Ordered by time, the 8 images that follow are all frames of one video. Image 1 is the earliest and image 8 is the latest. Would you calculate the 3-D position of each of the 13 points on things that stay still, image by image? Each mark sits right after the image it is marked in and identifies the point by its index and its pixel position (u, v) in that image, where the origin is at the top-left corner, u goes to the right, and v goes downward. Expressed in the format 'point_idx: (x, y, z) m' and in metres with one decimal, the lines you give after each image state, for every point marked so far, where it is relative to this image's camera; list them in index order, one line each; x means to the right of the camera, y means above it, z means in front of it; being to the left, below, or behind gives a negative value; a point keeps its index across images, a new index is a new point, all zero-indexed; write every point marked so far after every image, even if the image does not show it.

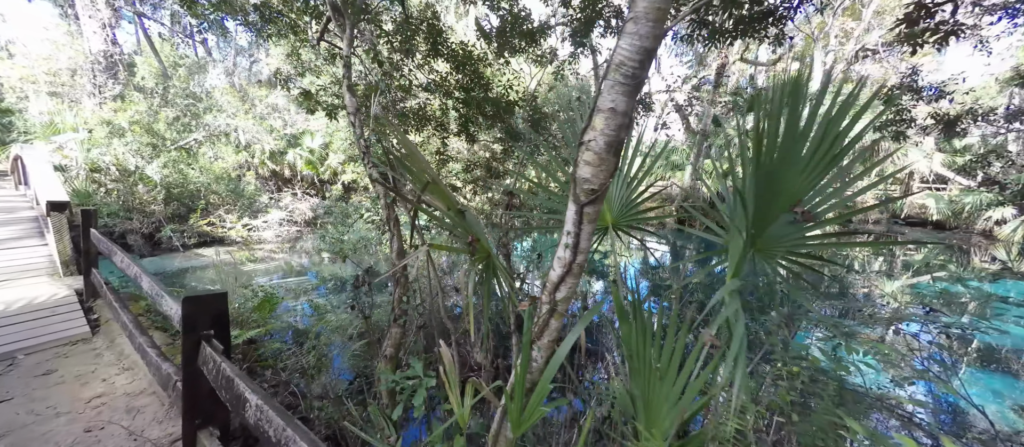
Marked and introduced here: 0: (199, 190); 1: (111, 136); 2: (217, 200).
0: (-7.3, +0.8, +8.7) m
1: (-8.2, +1.8, +7.7) m
2: (-7.1, +0.6, +9.0) m
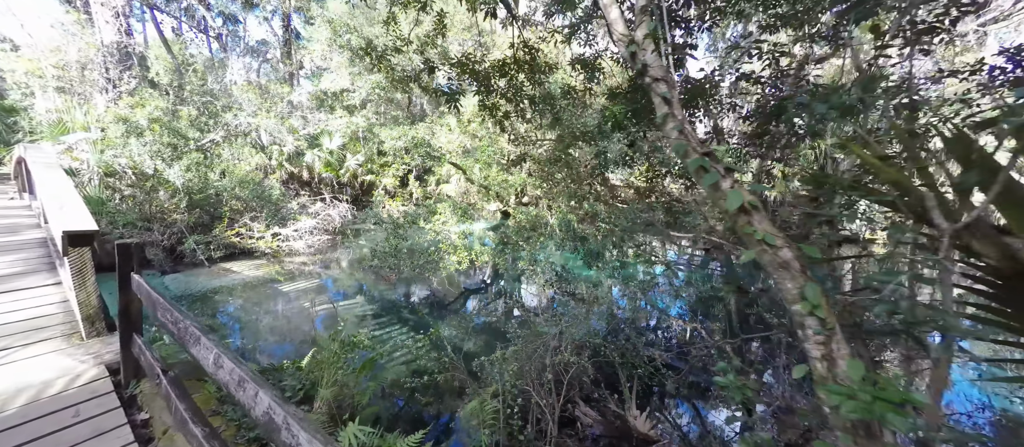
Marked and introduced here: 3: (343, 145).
0: (-6.1, +0.6, +7.8) m
1: (-6.9, +1.6, +6.8) m
2: (-5.8, +0.4, +8.1) m
3: (-5.4, +2.4, +11.5) m
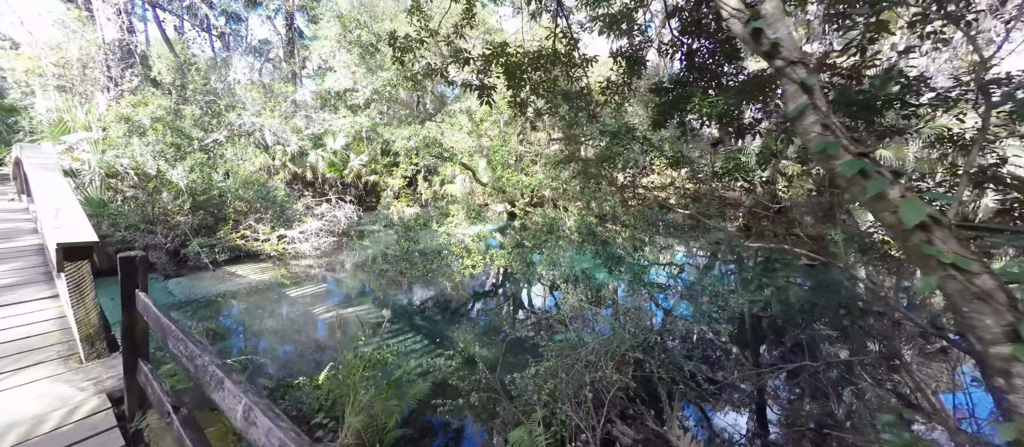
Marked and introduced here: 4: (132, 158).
0: (-5.8, +0.5, +7.6) m
1: (-6.7, +1.5, +6.6) m
2: (-5.6, +0.4, +7.9) m
3: (-5.2, +2.3, +11.3) m
4: (-6.6, +1.1, +6.5) m
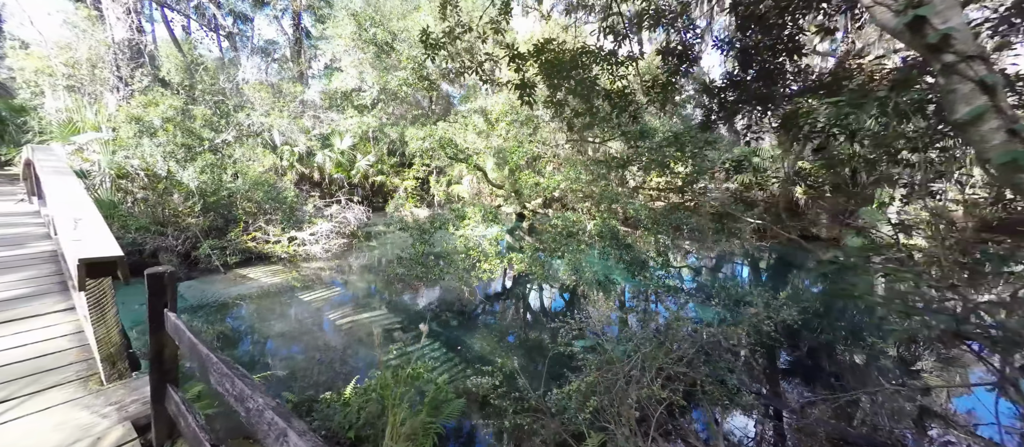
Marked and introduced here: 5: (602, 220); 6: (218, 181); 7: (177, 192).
0: (-5.6, +0.5, +7.5) m
1: (-6.4, +1.5, +6.5) m
2: (-5.3, +0.3, +7.8) m
3: (-4.9, +2.3, +11.2) m
4: (-6.3, +1.1, +6.4) m
5: (+1.3, 0.0, +5.2) m
6: (-5.6, +0.8, +7.2) m
7: (-6.1, +0.6, +6.8) m
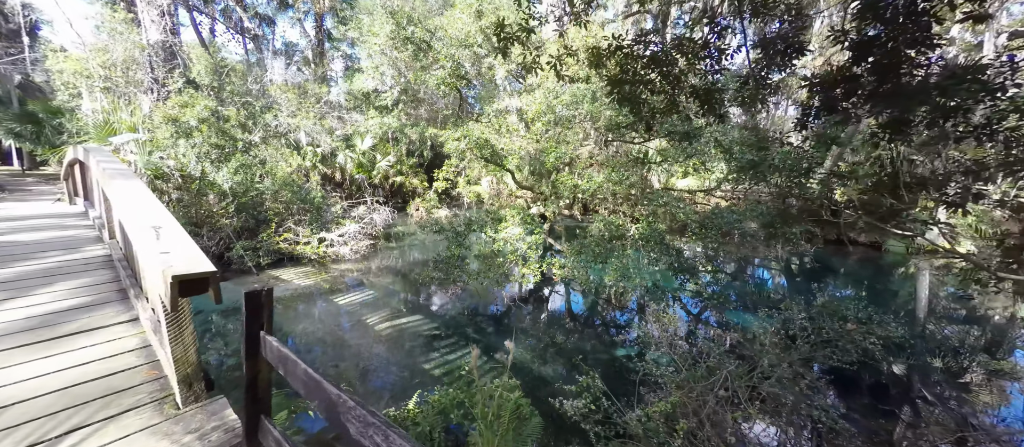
0: (-4.9, +0.5, +7.5) m
1: (-5.8, +1.5, +6.6) m
2: (-4.7, +0.3, +7.8) m
3: (-4.1, +2.3, +11.2) m
4: (-5.7, +1.1, +6.4) m
5: (+1.8, 0.0, +5.0) m
6: (-5.0, +0.8, +7.2) m
7: (-5.5, +0.6, +6.8) m
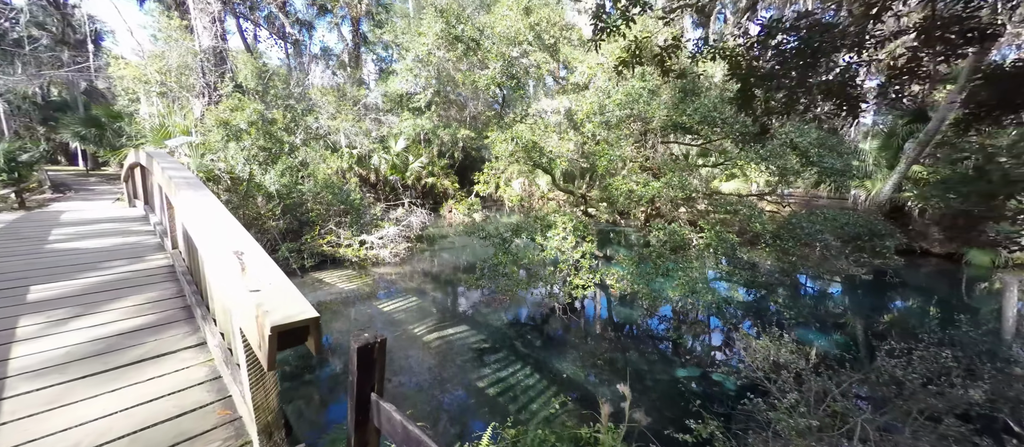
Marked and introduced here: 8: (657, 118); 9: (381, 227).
0: (-4.1, +0.5, +7.6) m
1: (-5.0, +1.5, +6.7) m
2: (-3.9, +0.3, +7.8) m
3: (-3.0, +2.2, +11.2) m
4: (-4.9, +1.1, +6.5) m
5: (+2.5, -0.1, +4.6) m
6: (-4.2, +0.8, +7.3) m
7: (-4.7, +0.5, +6.9) m
8: (+2.0, +1.5, +5.2) m
9: (-2.9, -0.1, +8.3) m
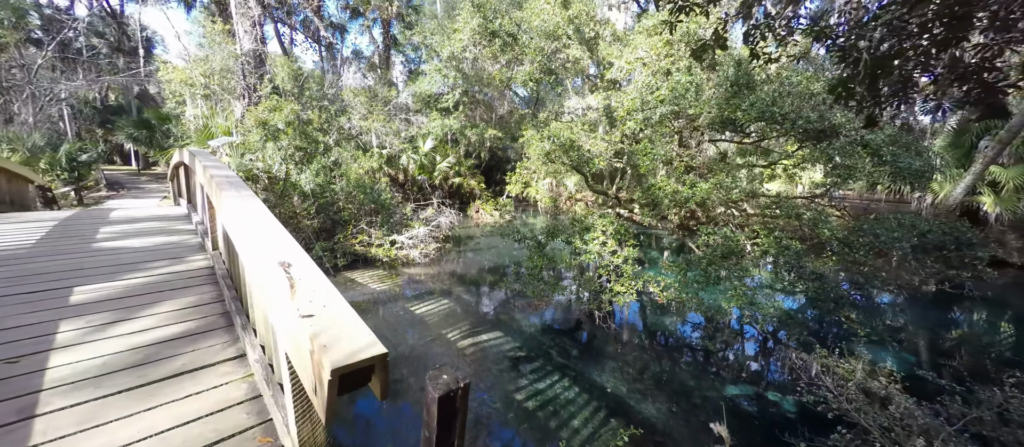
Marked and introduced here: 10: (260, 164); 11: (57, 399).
0: (-3.4, +0.5, +7.6) m
1: (-4.4, +1.5, +6.8) m
2: (-3.2, +0.3, +7.8) m
3: (-2.1, +2.2, +11.1) m
4: (-4.3, +1.1, +6.6) m
5: (+2.9, -0.2, +4.2) m
6: (-3.6, +0.8, +7.3) m
7: (-4.1, +0.5, +7.0) m
8: (+2.5, +1.4, +4.9) m
9: (-2.2, -0.1, +8.2) m
10: (-4.4, +1.1, +6.6) m
11: (-1.6, -0.6, +1.3) m
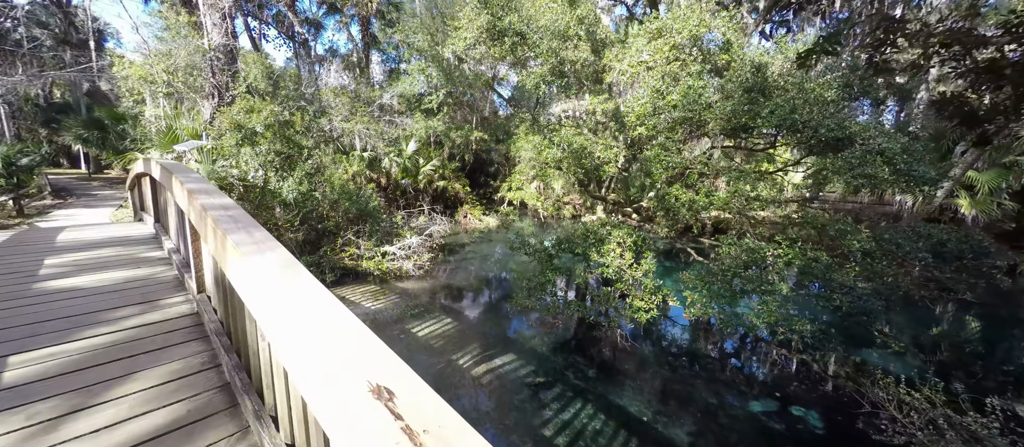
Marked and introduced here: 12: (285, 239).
0: (-3.5, +0.3, +7.1) m
1: (-4.4, +1.3, +6.2) m
2: (-3.2, +0.1, +7.3) m
3: (-2.4, +2.0, +10.7) m
4: (-4.3, +0.9, +6.0) m
5: (+3.0, -0.3, +4.1) m
6: (-3.6, +0.6, +6.7) m
7: (-4.1, +0.3, +6.4) m
8: (+2.6, +1.3, +4.7) m
9: (-2.3, -0.3, +7.7) m
10: (-4.4, +0.8, +6.0) m
11: (-1.2, -0.8, +0.9) m
12: (-3.9, -0.3, +6.5) m
